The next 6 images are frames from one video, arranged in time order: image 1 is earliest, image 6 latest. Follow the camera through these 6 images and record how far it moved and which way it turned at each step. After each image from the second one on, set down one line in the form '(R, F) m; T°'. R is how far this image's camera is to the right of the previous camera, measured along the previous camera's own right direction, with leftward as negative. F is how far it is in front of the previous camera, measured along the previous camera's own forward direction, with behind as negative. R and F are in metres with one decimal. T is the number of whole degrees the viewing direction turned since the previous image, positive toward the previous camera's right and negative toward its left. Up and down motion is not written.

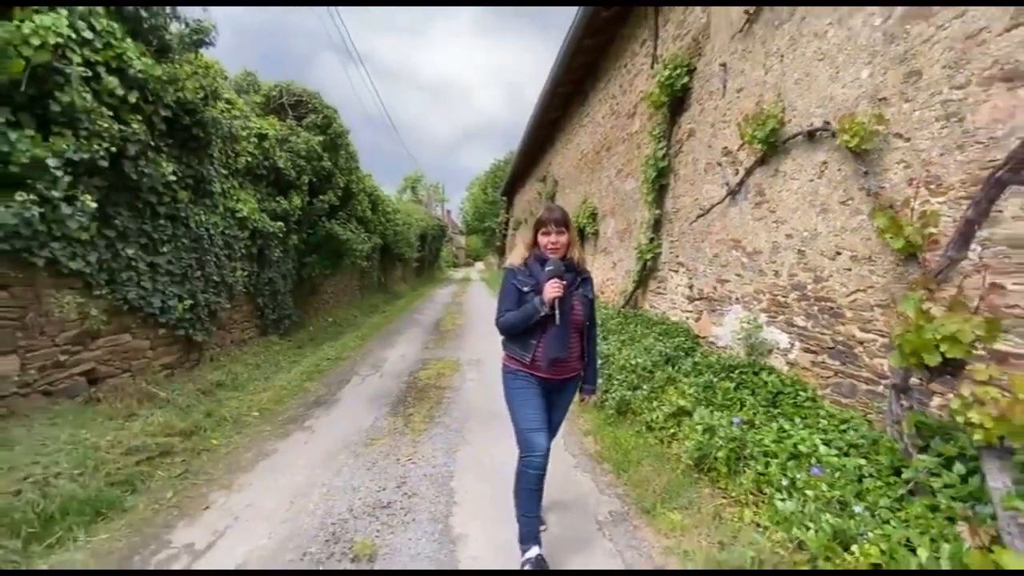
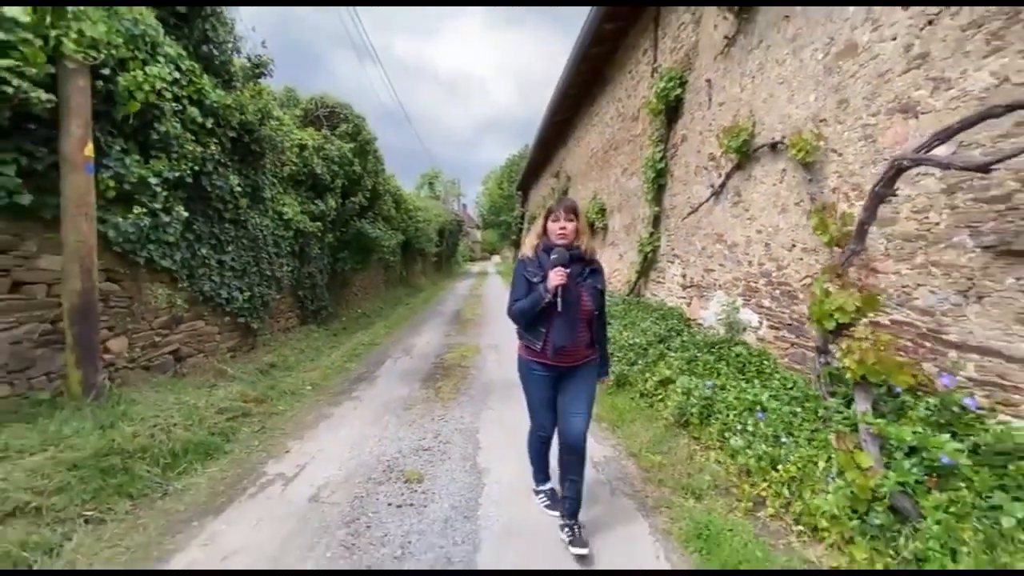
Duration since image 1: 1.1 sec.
(0.0, -0.7) m; -2°
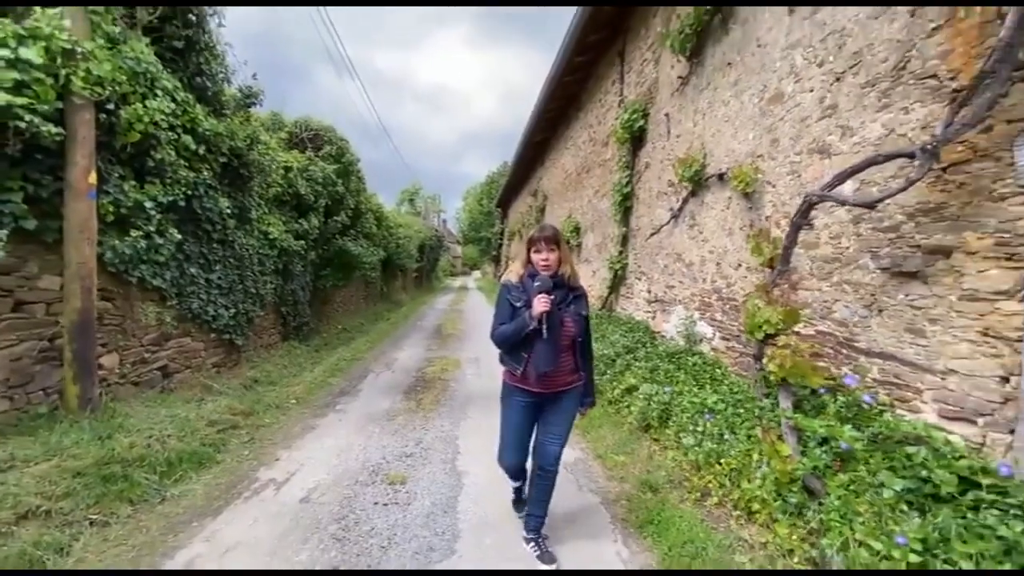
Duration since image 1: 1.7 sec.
(0.0, -0.3) m; +2°
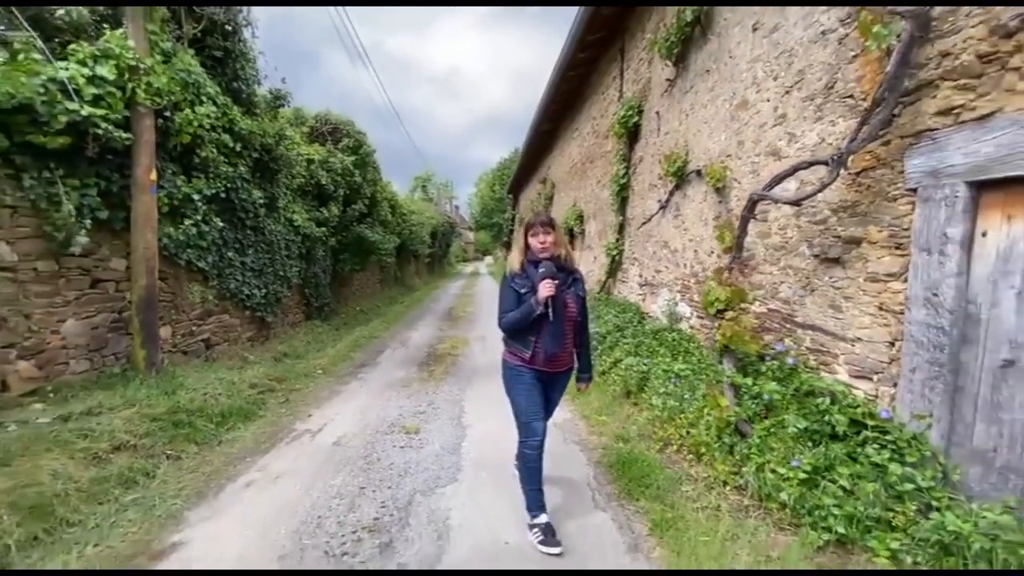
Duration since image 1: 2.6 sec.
(+0.1, -0.6) m; -2°
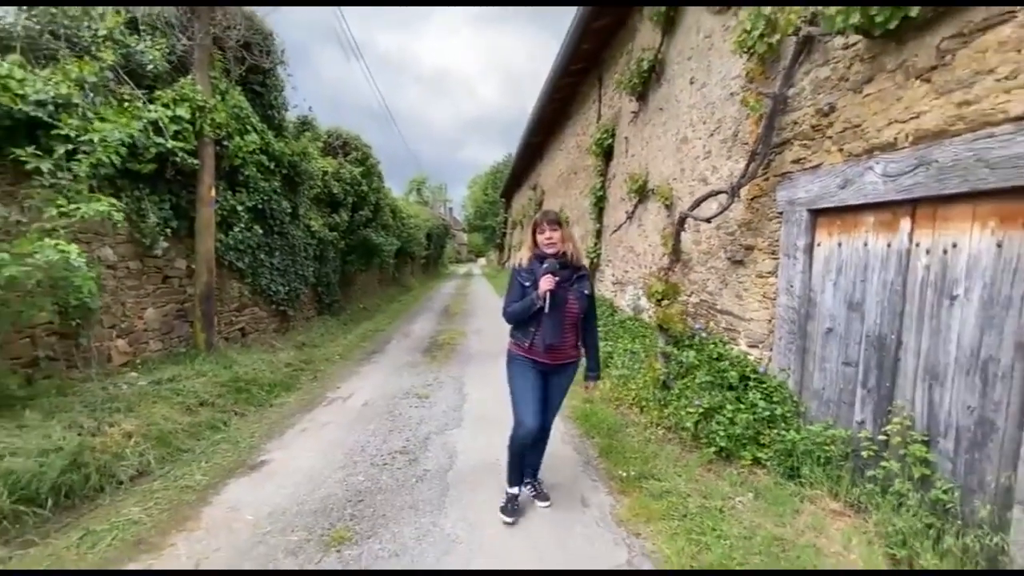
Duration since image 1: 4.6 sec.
(0.0, -1.1) m; +1°
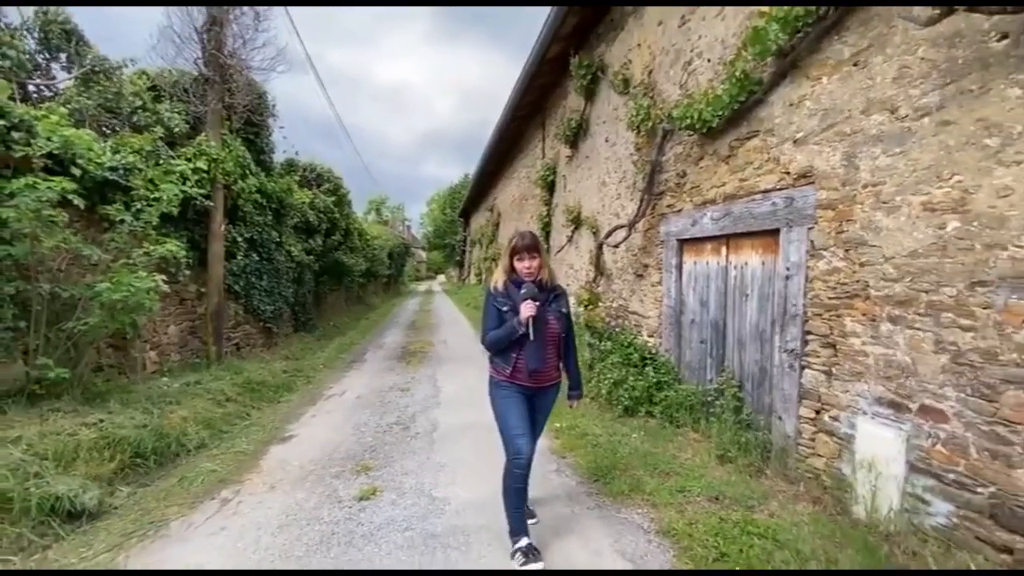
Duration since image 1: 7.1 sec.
(0.0, -1.4) m; +5°
